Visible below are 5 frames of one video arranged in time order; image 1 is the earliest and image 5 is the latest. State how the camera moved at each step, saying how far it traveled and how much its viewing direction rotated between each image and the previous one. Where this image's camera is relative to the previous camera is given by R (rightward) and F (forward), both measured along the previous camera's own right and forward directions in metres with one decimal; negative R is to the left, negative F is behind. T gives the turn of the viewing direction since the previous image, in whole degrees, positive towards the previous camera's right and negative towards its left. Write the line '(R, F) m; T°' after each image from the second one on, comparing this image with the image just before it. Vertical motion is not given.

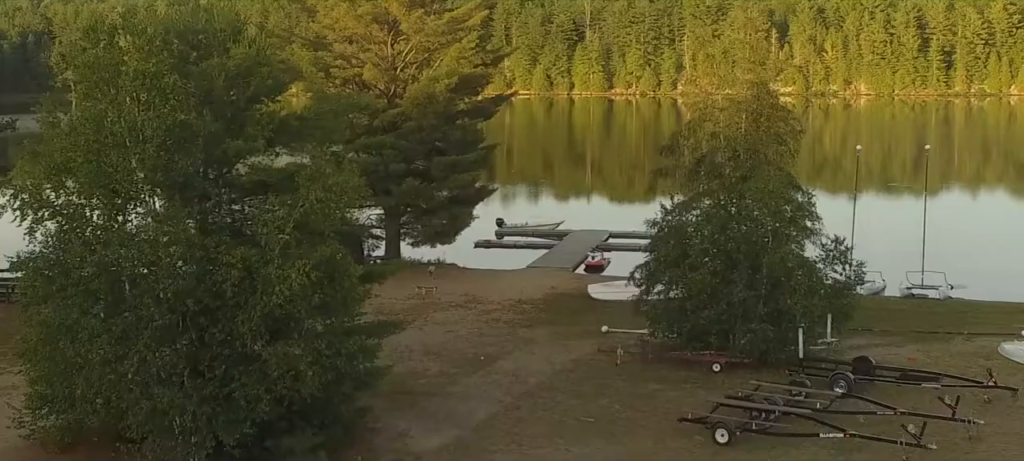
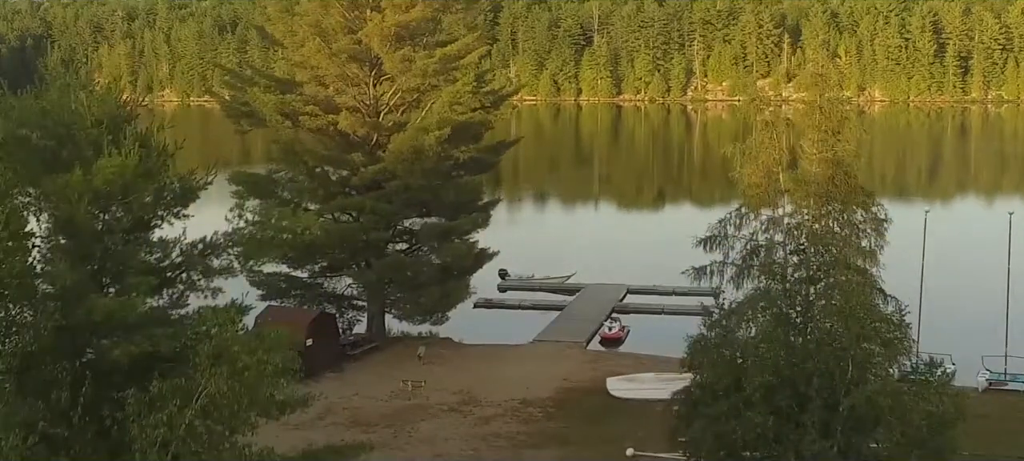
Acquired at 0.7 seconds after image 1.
(0.0, +1.5) m; 0°
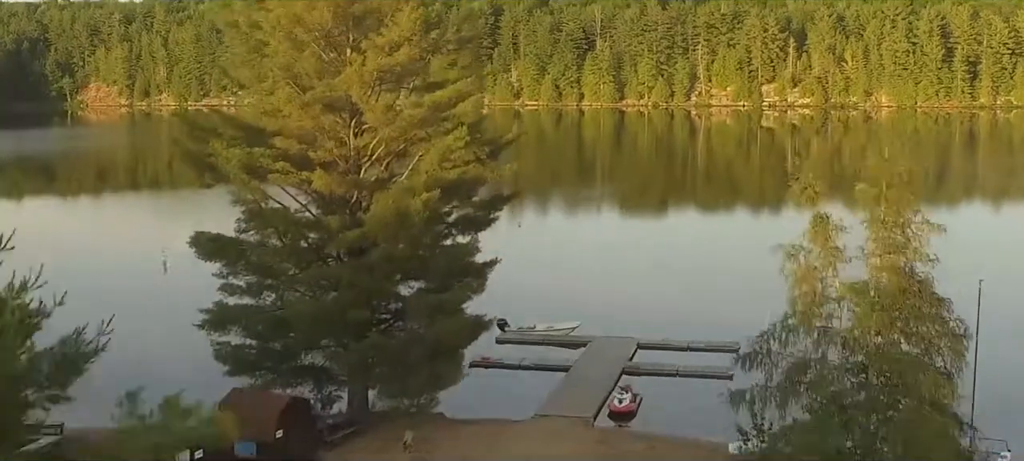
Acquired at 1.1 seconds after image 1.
(0.0, +0.9) m; 0°
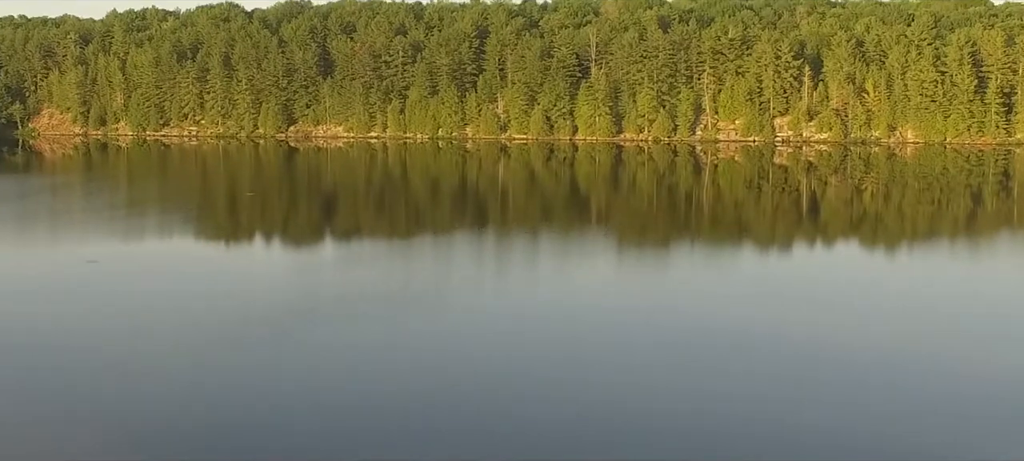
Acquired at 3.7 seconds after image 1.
(+0.5, +6.3) m; 0°
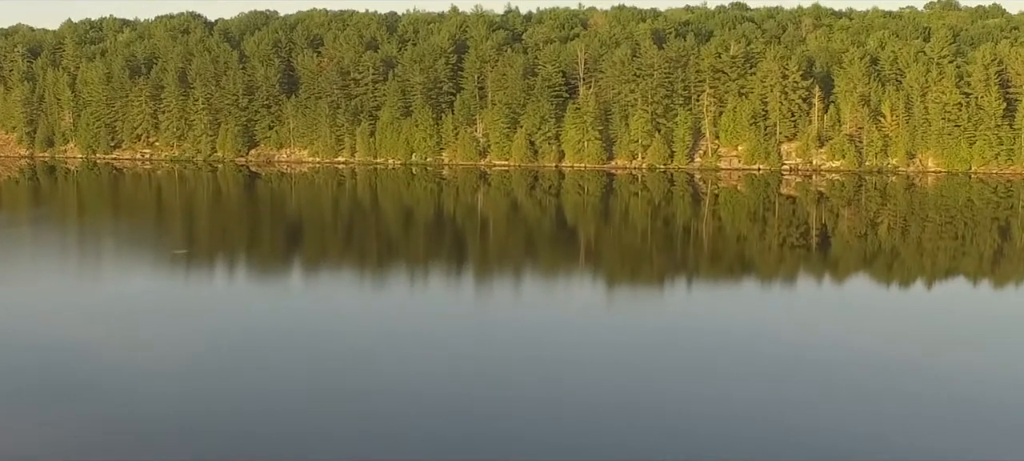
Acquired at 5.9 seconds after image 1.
(+0.9, +5.8) m; 0°
